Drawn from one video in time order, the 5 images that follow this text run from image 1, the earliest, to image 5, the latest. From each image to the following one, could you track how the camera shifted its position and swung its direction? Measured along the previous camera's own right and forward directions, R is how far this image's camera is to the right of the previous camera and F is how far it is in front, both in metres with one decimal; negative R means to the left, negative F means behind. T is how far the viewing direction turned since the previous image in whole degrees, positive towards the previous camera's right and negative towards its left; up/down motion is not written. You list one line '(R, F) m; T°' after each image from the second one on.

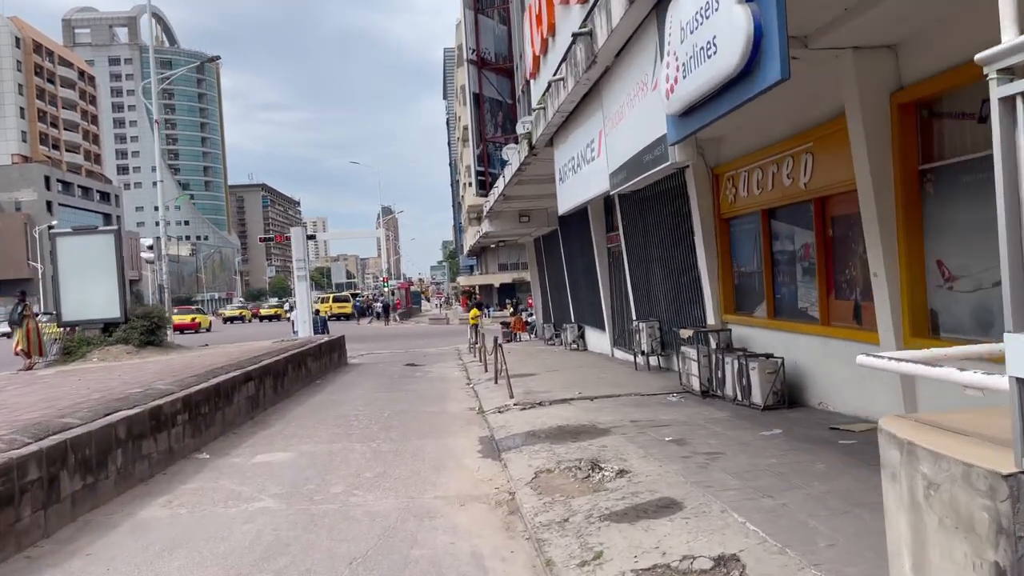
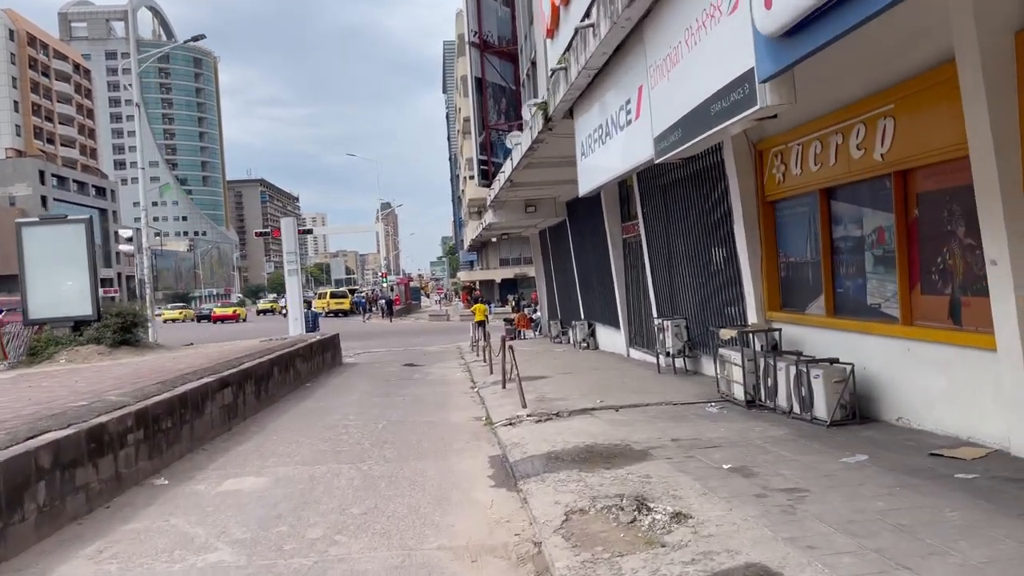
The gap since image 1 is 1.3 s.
(-0.2, +1.5) m; 0°
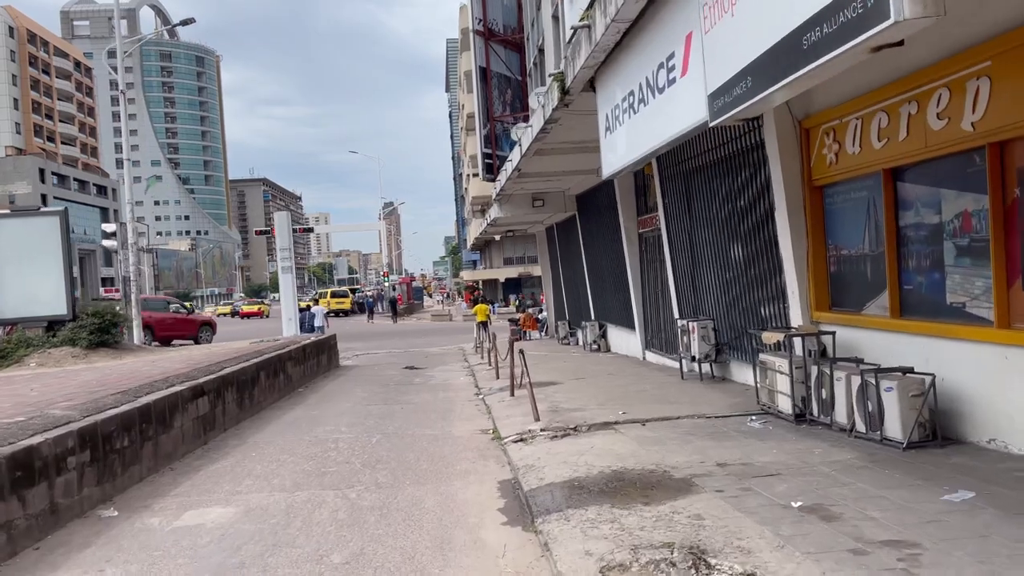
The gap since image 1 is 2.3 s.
(-0.1, +1.2) m; 0°
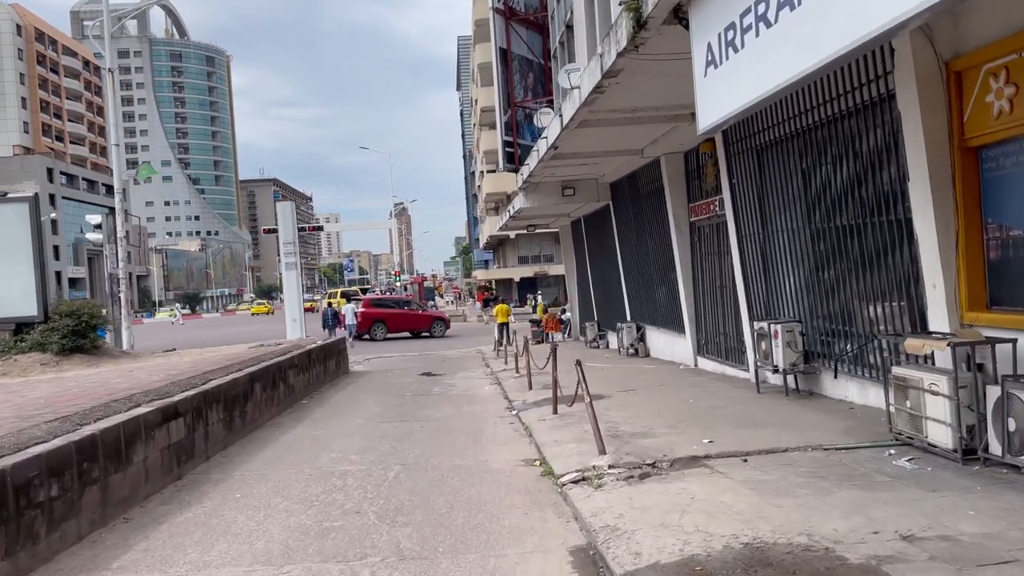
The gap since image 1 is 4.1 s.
(-0.4, +2.0) m; -1°
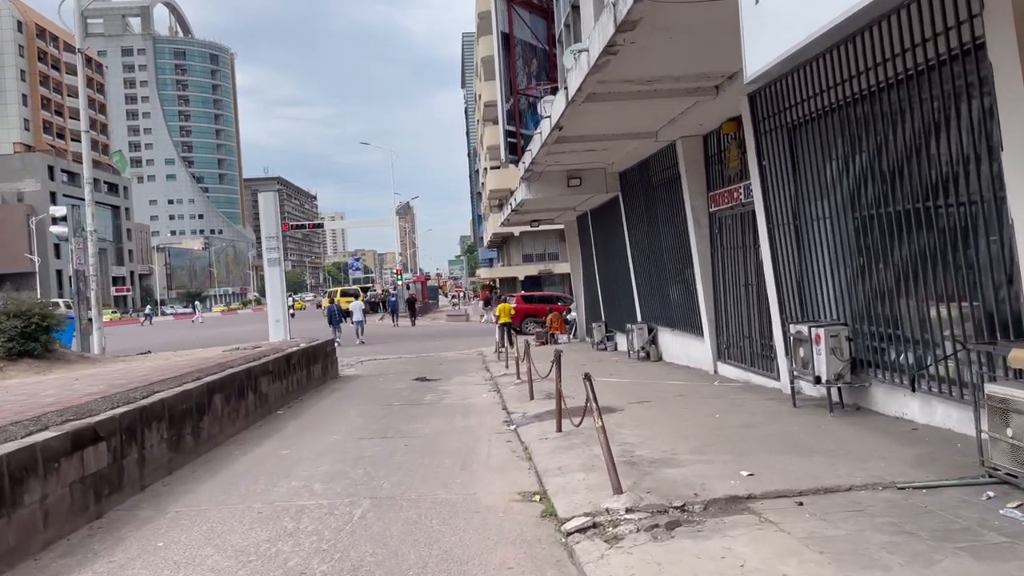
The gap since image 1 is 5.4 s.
(+0.1, +1.4) m; 0°
